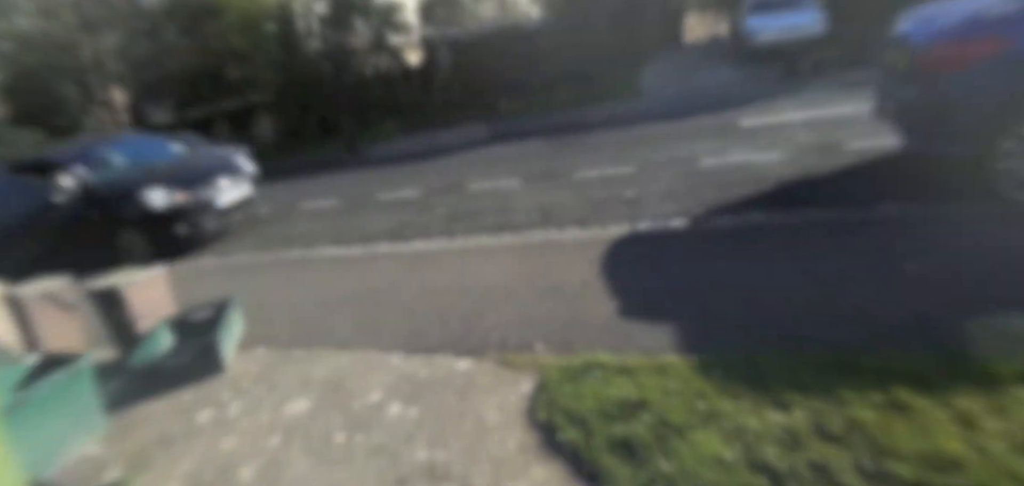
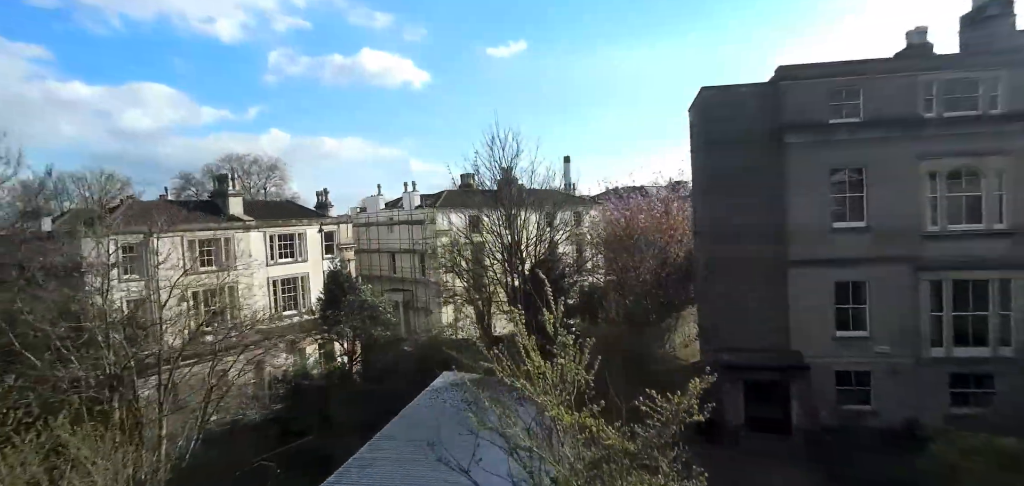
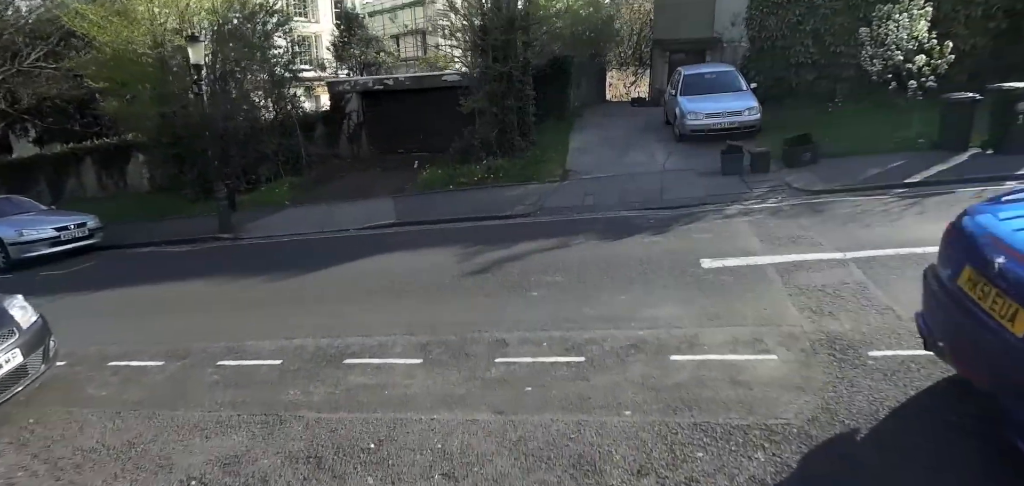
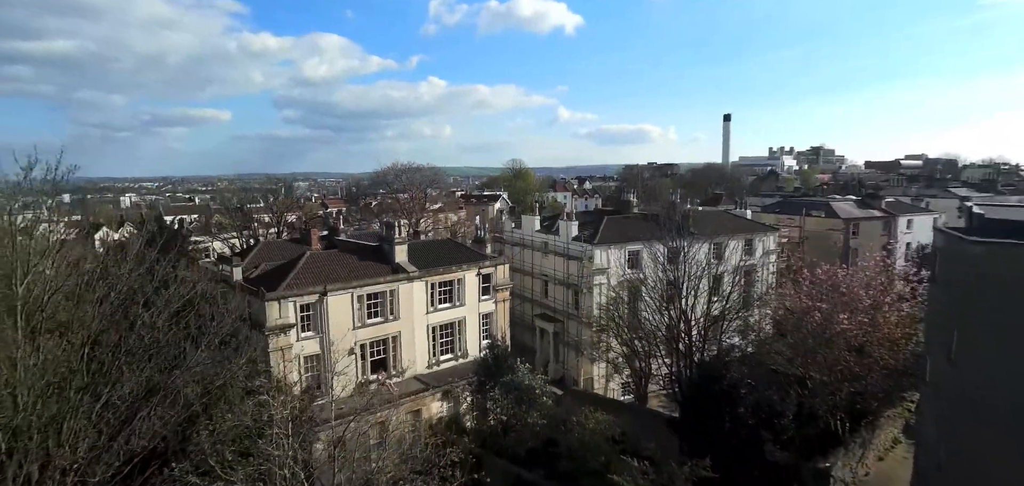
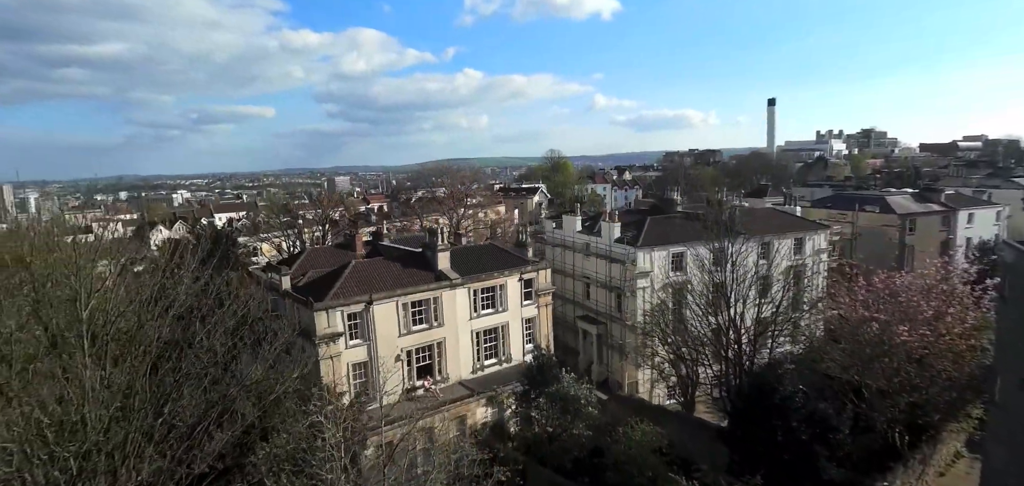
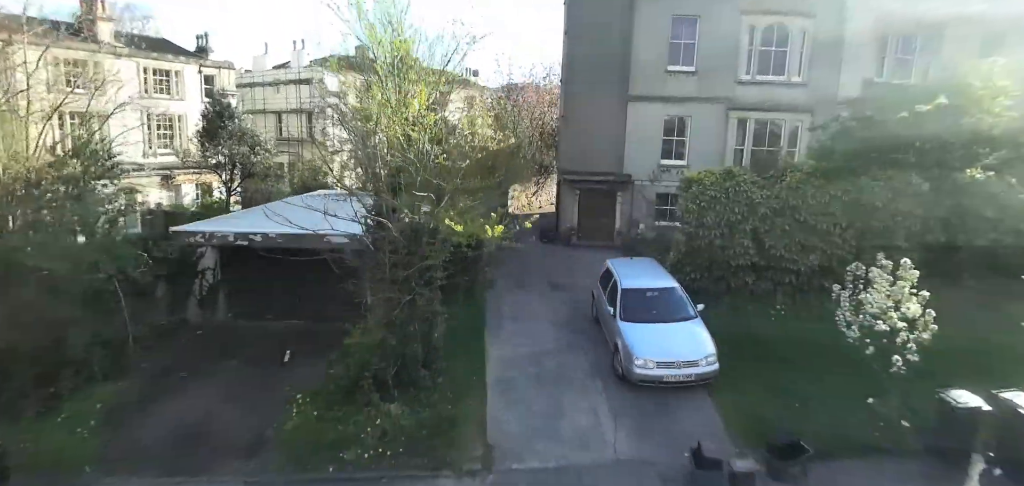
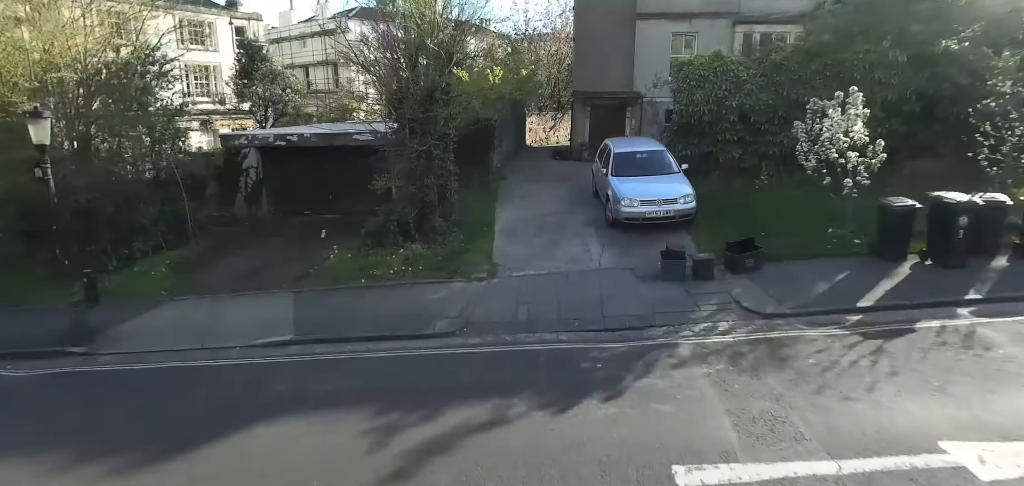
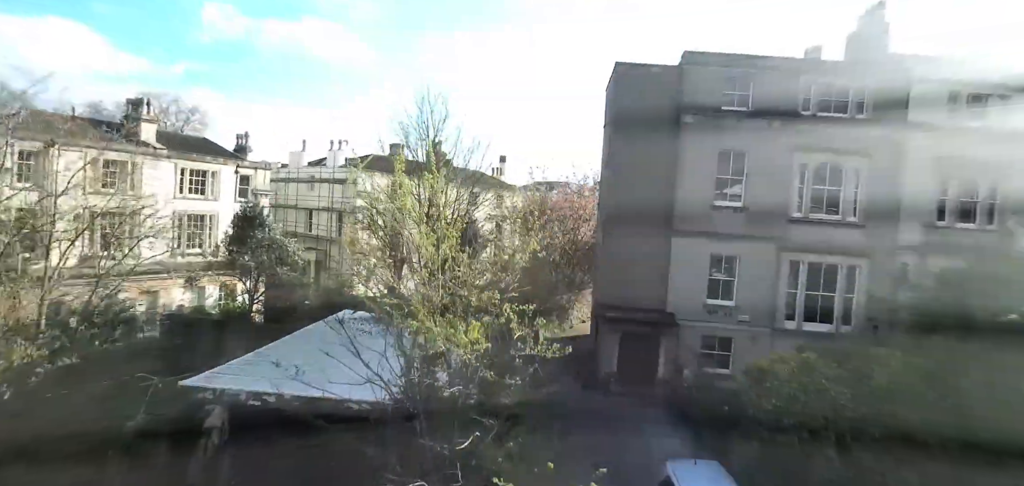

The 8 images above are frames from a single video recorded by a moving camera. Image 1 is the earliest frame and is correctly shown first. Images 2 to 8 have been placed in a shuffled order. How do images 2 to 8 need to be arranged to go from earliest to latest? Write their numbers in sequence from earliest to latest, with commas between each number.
3, 7, 6, 8, 2, 4, 5
